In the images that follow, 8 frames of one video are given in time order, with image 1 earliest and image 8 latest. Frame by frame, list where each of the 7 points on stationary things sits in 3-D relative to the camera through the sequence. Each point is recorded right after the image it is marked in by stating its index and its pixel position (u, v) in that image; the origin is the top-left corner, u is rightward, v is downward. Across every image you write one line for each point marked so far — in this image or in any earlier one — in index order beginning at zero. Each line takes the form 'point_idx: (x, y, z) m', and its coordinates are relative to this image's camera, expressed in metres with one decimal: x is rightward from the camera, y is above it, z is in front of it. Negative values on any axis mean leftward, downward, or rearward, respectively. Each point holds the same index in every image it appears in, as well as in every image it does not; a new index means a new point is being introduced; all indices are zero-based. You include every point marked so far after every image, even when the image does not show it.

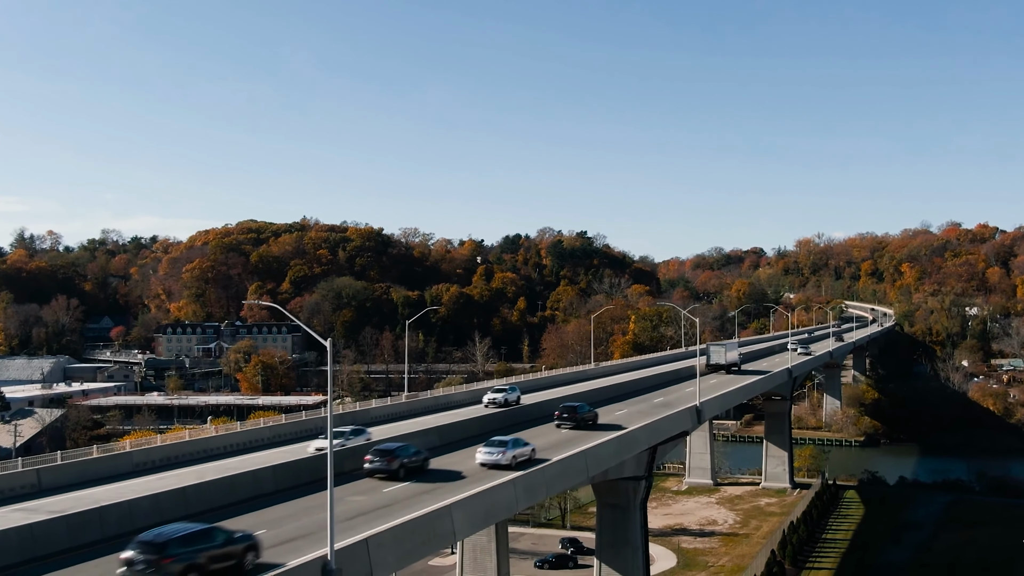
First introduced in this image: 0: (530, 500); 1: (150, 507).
0: (+0.4, -5.0, +20.1) m
1: (-7.4, -4.4, +17.4) m
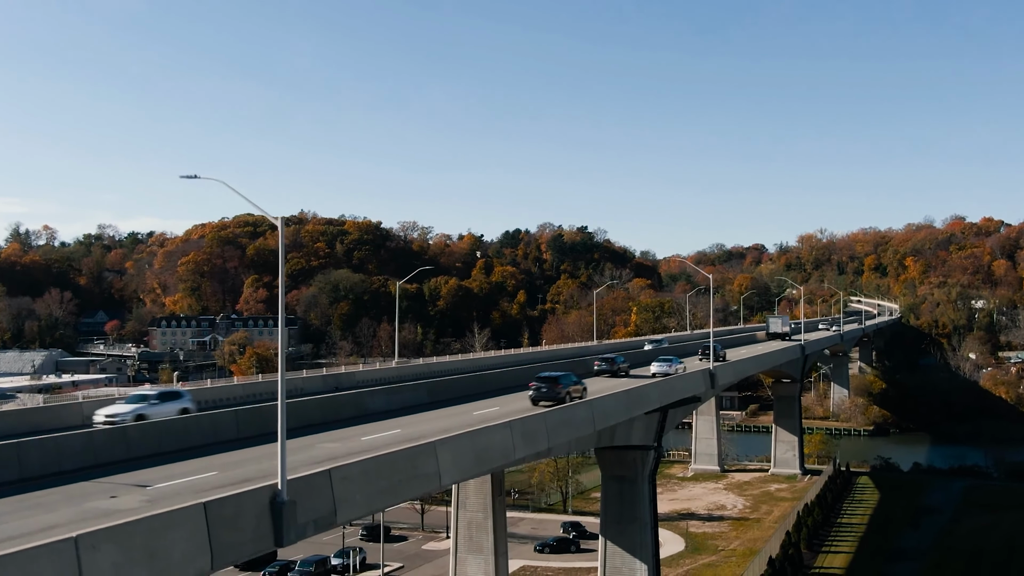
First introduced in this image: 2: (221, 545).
0: (+0.3, -3.3, +17.5) m
1: (-7.4, -2.8, +14.8) m
2: (-3.6, -3.1, +10.4) m
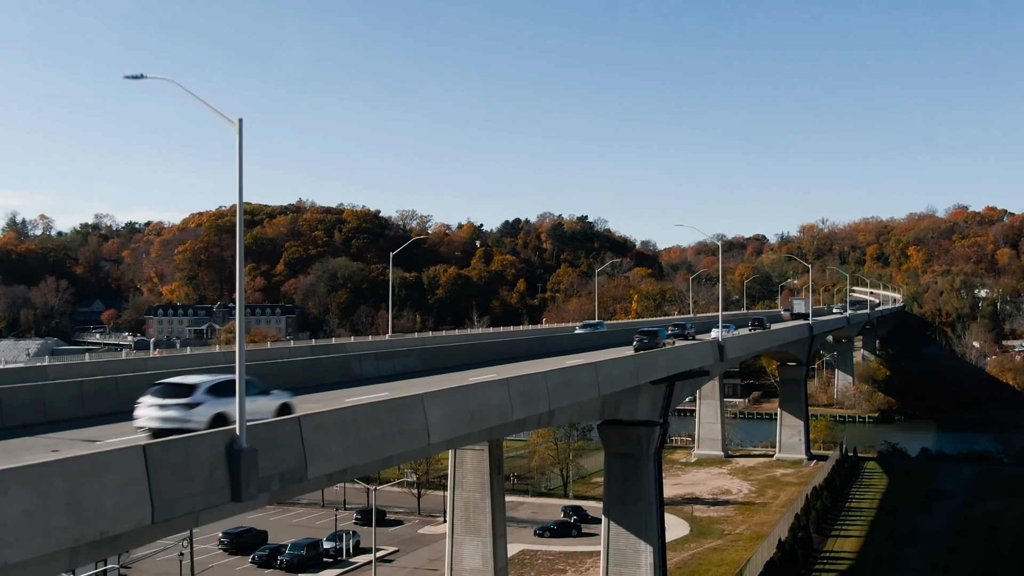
0: (+0.3, -2.3, +16.0) m
1: (-7.5, -1.8, +13.3) m
2: (-3.6, -2.1, +8.9) m
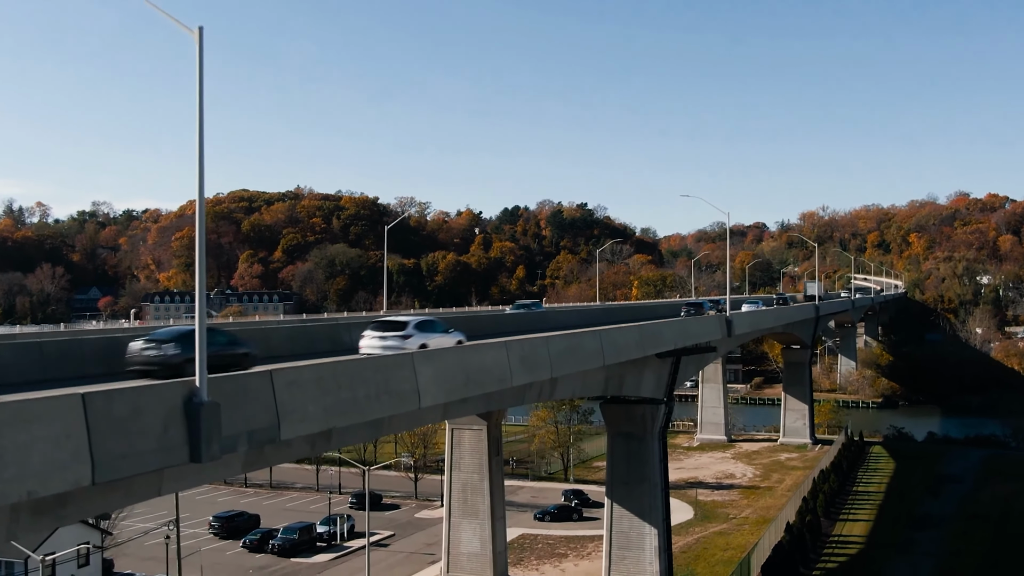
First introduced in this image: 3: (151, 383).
0: (+0.3, -1.5, +14.8) m
1: (-7.5, -1.1, +12.0) m
2: (-3.6, -1.5, +7.6) m
3: (-3.4, -0.9, +8.0) m
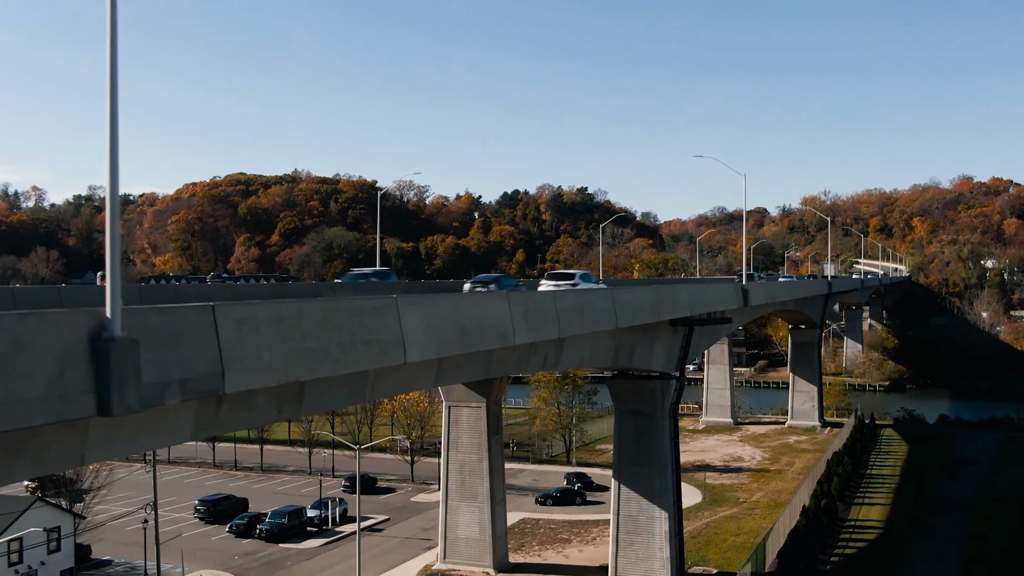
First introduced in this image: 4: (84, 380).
0: (+0.3, -0.7, +12.9) m
1: (-7.4, -0.3, +10.1) m
2: (-3.6, -0.8, +5.7) m
3: (-3.3, -0.2, +6.1) m
4: (-3.2, -0.7, +6.4) m
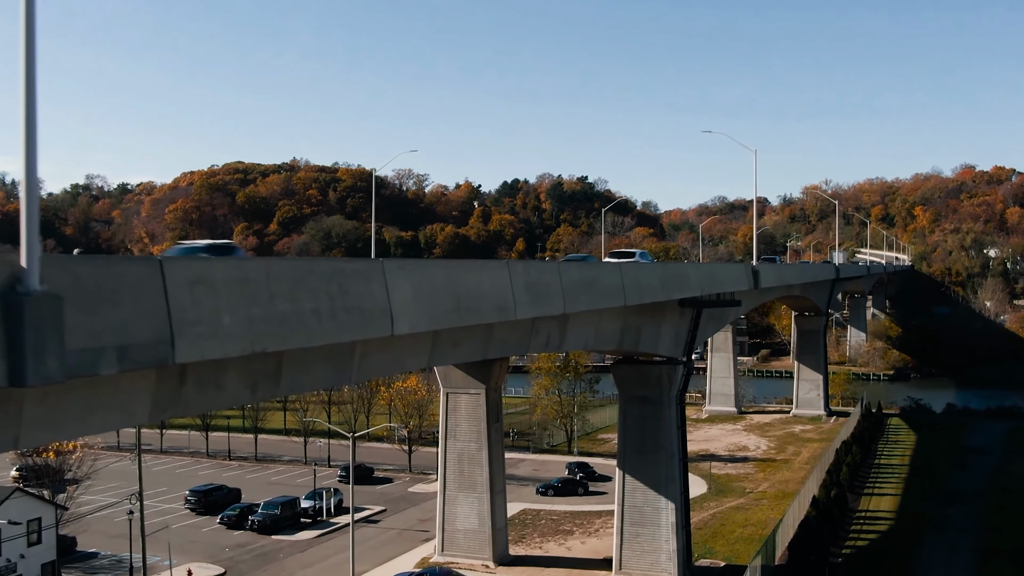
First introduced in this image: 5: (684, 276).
0: (+0.3, -0.3, +11.7) m
1: (-7.4, +0.1, +9.0) m
2: (-3.5, -0.4, +4.6) m
3: (-3.3, +0.1, +4.9) m
4: (-3.2, -0.4, +5.2) m
5: (+3.8, +0.2, +19.0) m
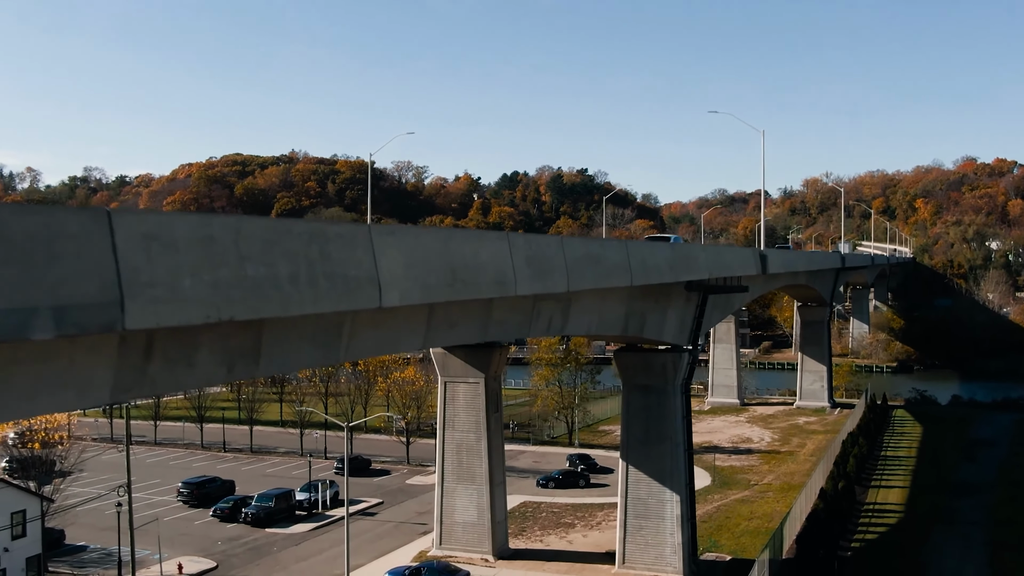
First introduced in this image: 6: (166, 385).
0: (+0.3, 0.0, +10.9) m
1: (-7.4, +0.4, +8.1) m
2: (-3.5, -0.2, +3.7) m
3: (-3.3, +0.4, +4.1) m
4: (-3.2, -0.1, +4.4) m
5: (+3.8, +0.6, +18.1) m
6: (-3.2, -0.9, +8.0) m
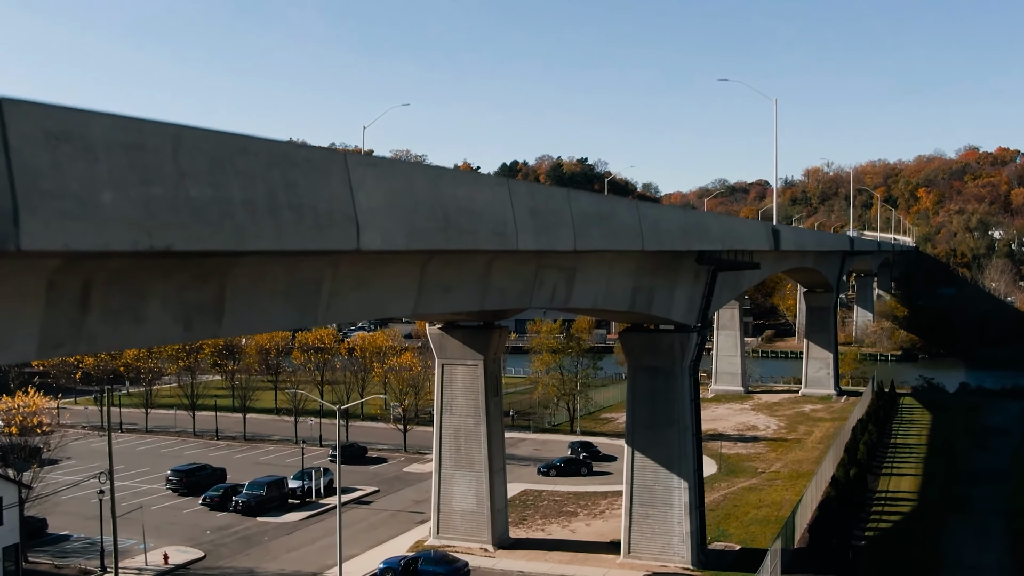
0: (+0.3, +0.5, +9.7) m
1: (-7.4, +0.9, +6.9) m
2: (-3.5, +0.3, +2.6) m
3: (-3.3, +0.8, +2.9) m
4: (-3.1, +0.3, +3.2) m
5: (+3.8, +1.2, +17.0) m
6: (-3.2, -0.4, +6.8) m
